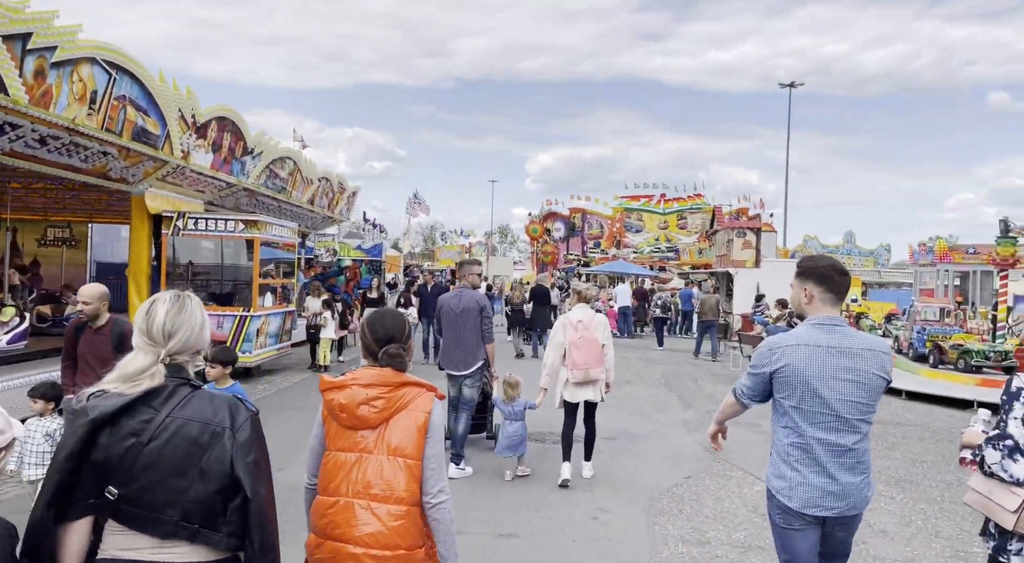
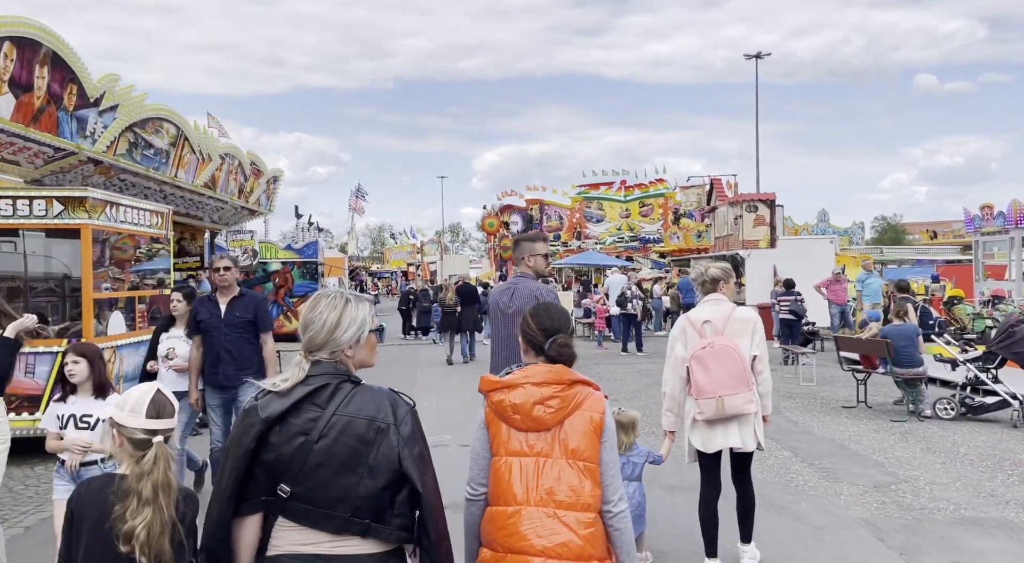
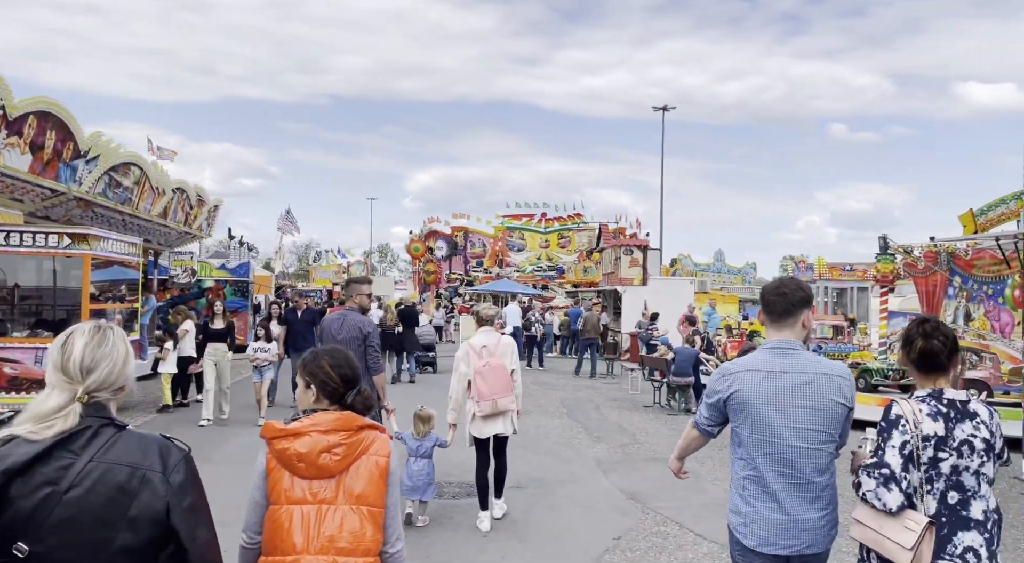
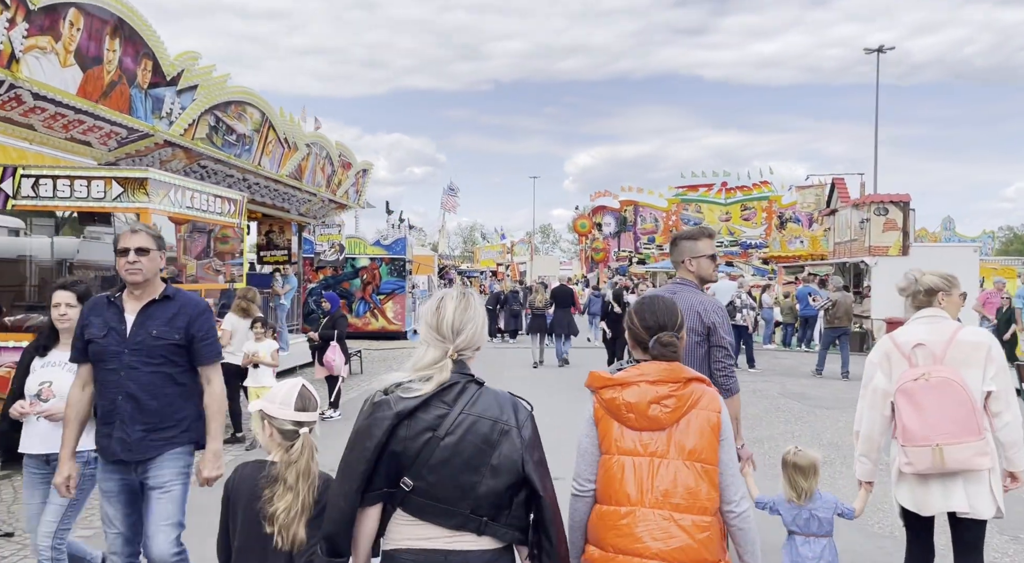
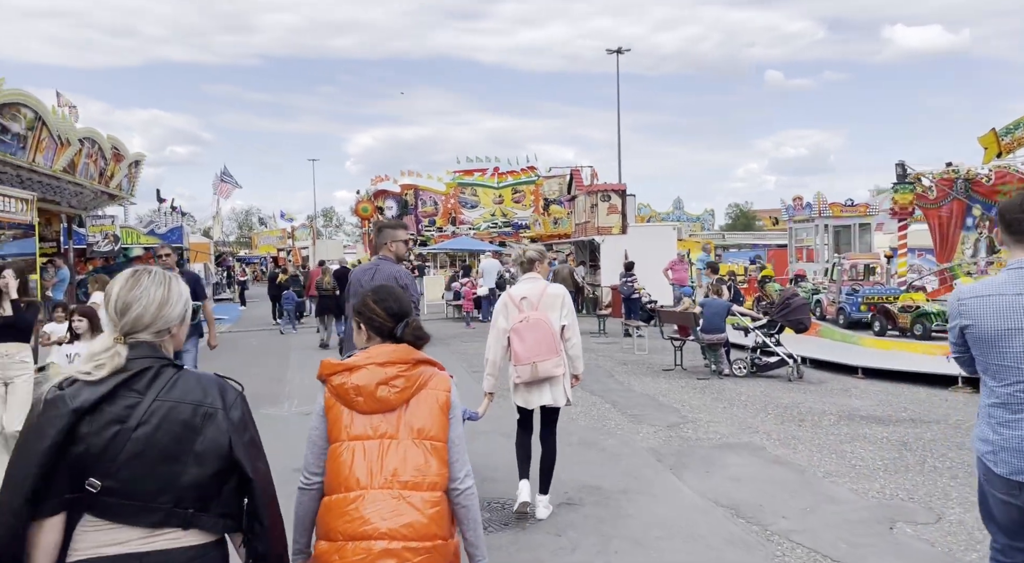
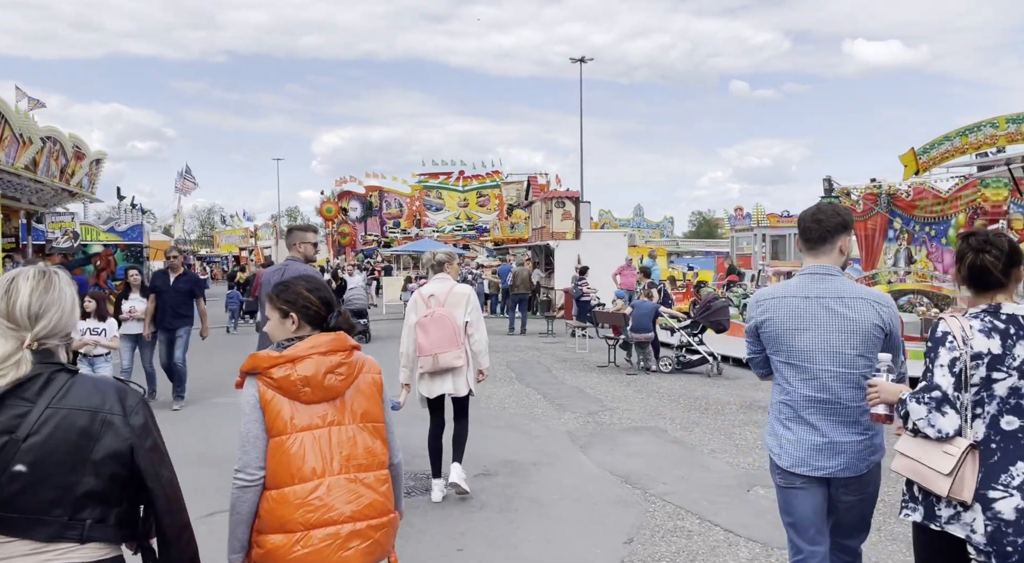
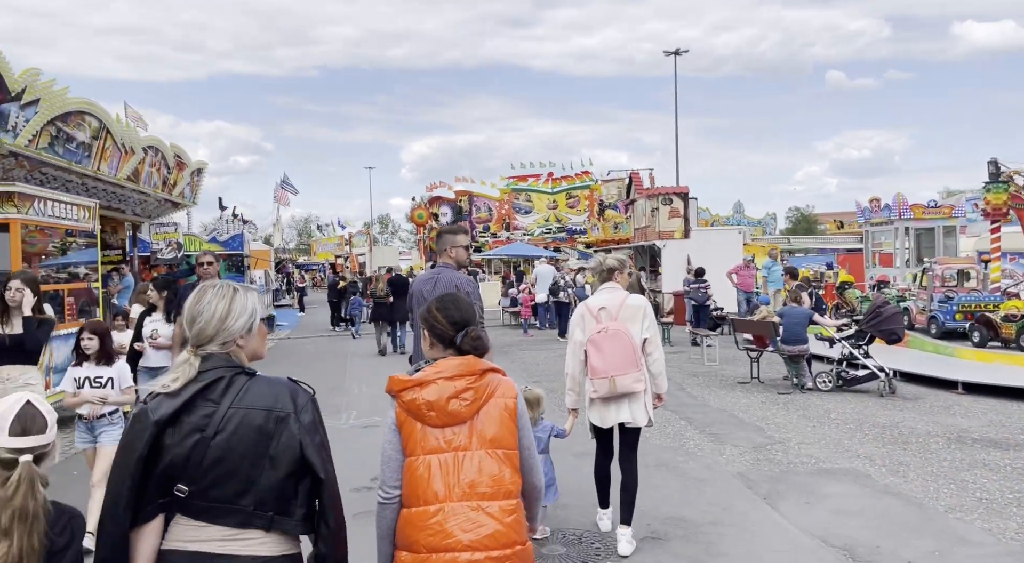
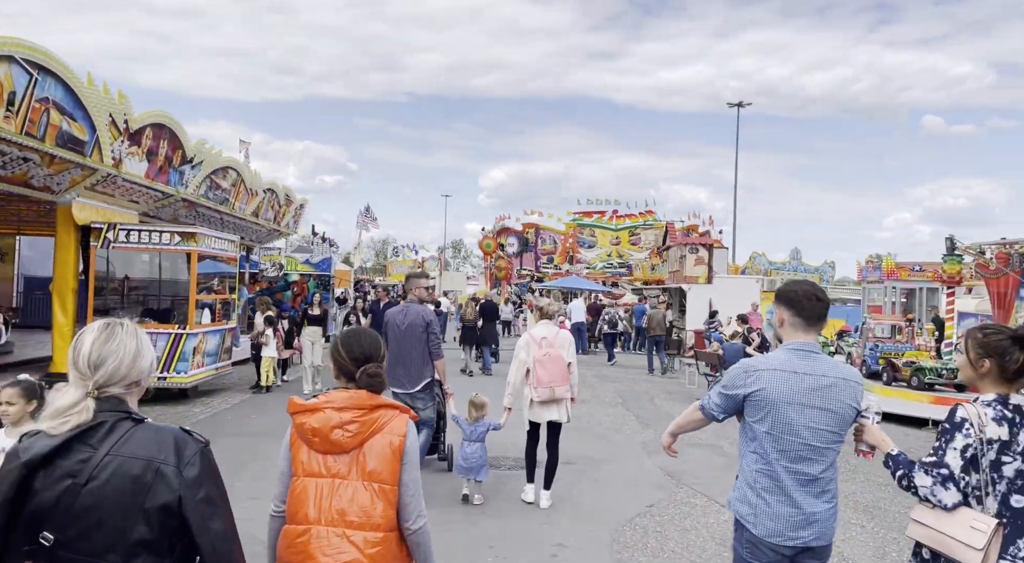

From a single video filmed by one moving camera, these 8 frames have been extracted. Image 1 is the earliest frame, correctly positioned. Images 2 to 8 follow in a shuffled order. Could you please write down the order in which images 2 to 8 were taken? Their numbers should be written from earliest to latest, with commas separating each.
8, 3, 6, 5, 7, 2, 4
